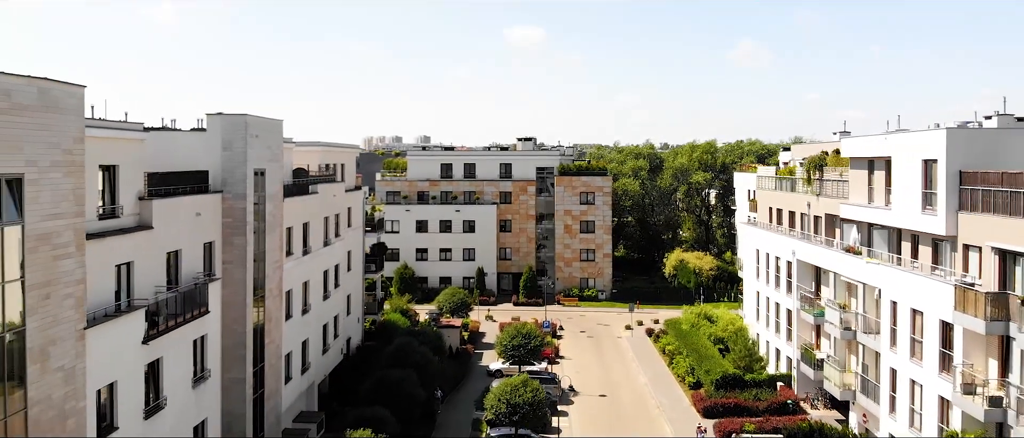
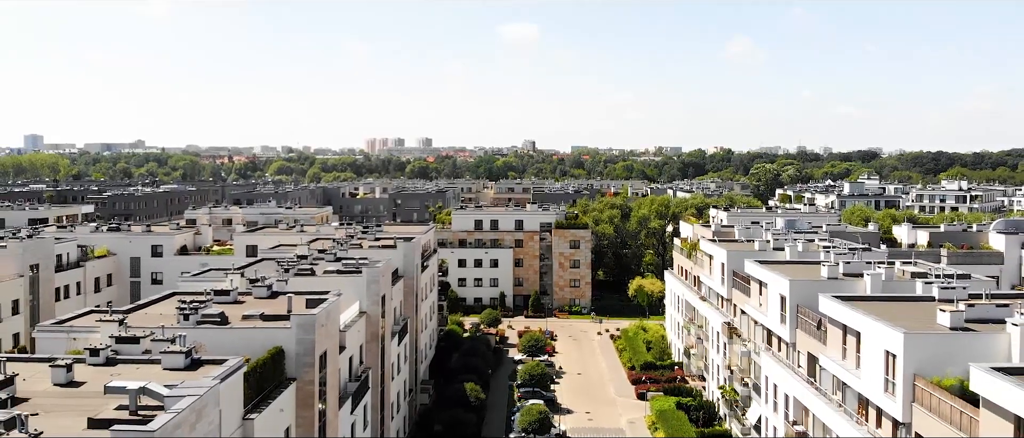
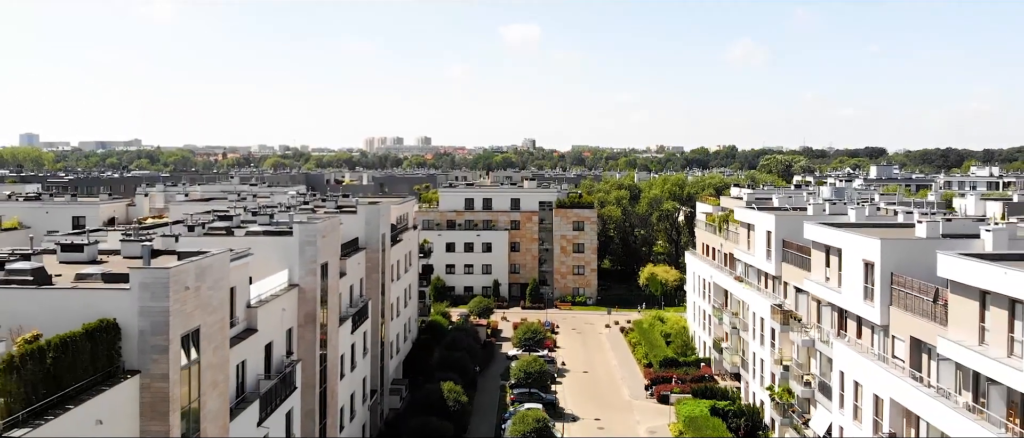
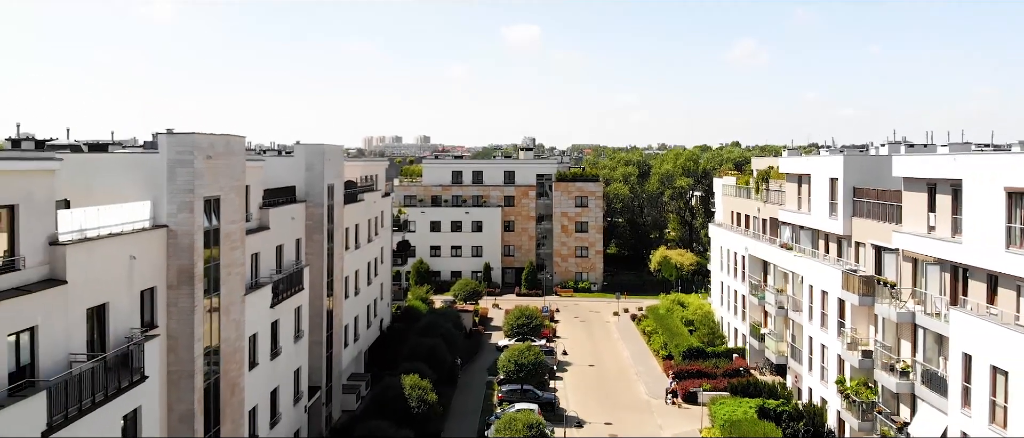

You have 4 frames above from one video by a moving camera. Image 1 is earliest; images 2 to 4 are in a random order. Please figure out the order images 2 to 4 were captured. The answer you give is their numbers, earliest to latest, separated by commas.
4, 3, 2
